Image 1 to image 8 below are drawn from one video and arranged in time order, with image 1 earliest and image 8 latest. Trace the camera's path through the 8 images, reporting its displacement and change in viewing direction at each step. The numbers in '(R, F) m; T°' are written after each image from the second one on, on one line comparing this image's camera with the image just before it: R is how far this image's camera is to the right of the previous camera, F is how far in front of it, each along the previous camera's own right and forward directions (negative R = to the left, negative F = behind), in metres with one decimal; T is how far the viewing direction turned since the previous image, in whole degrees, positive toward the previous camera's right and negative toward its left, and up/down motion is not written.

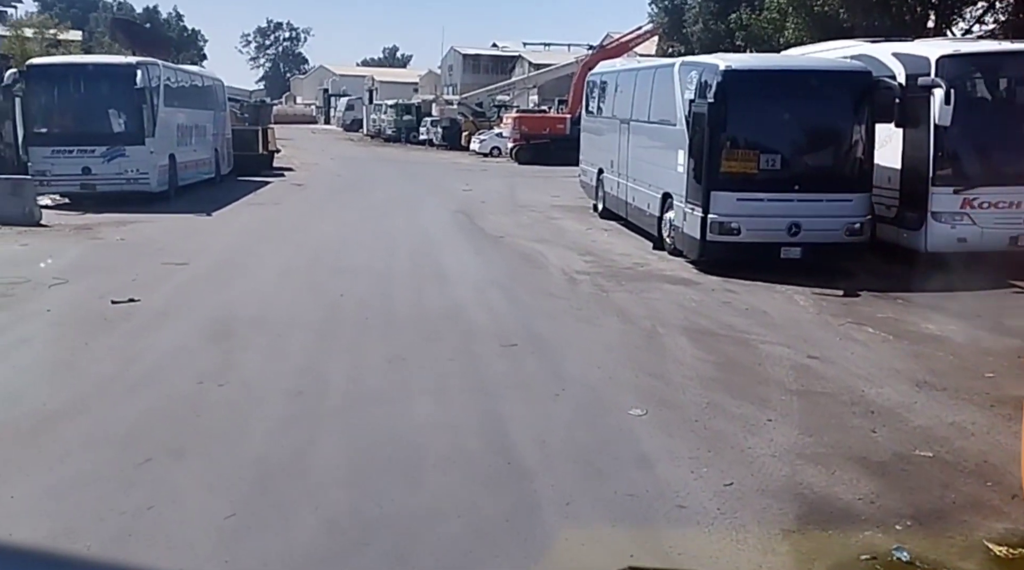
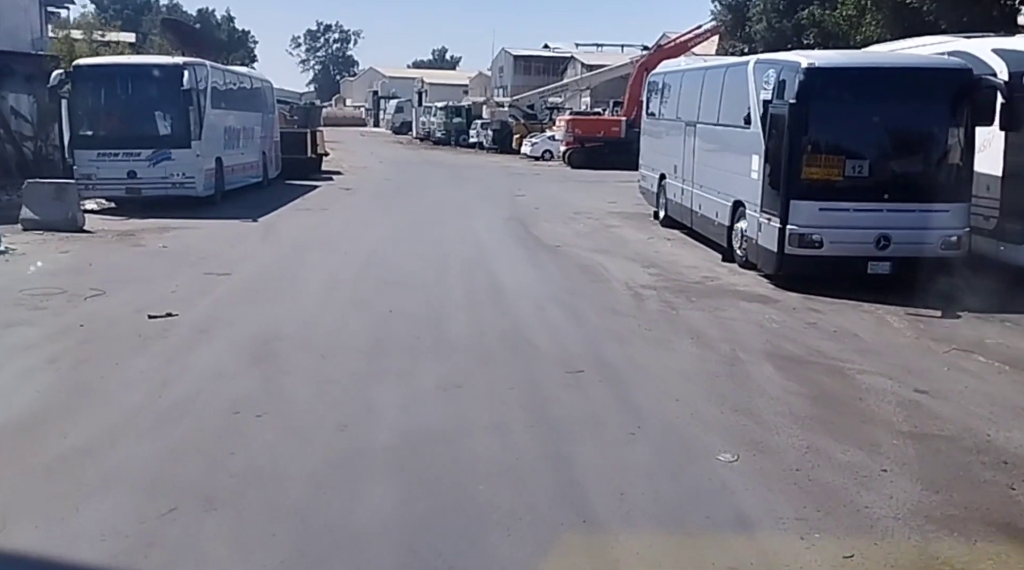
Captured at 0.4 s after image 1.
(-0.1, +0.8) m; -3°
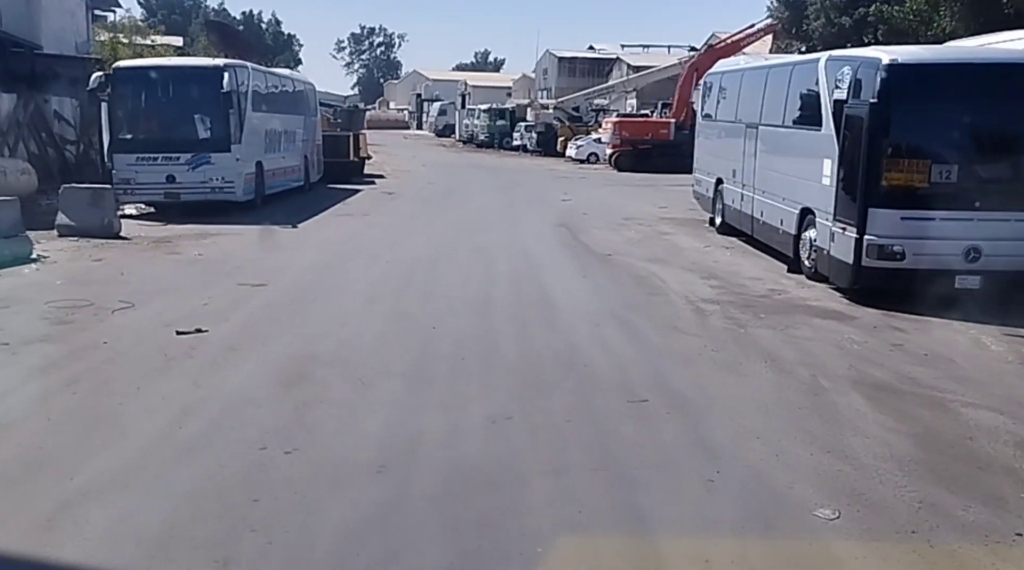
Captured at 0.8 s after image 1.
(-0.1, +0.8) m; -2°
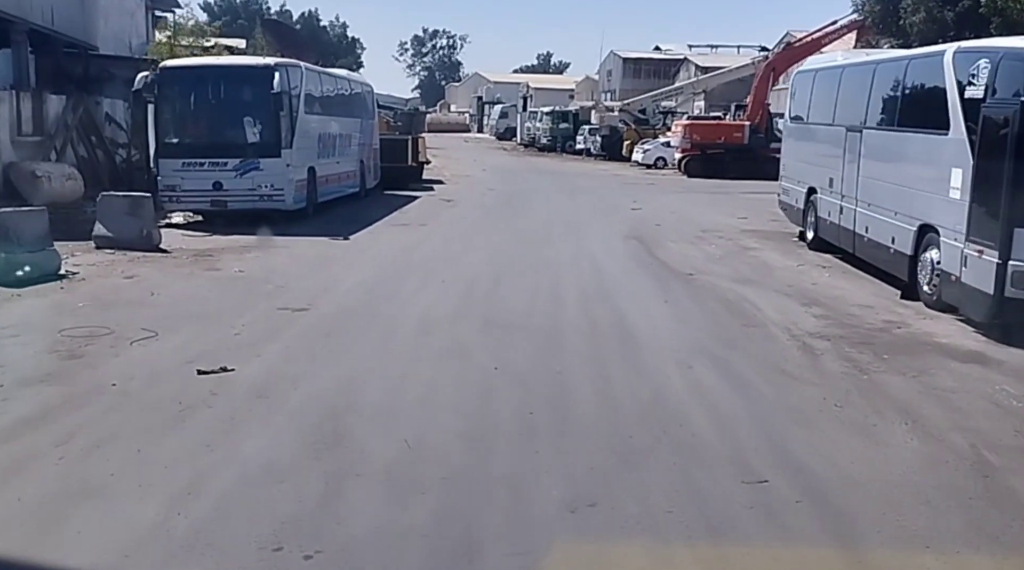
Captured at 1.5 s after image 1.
(-0.1, +1.4) m; -3°
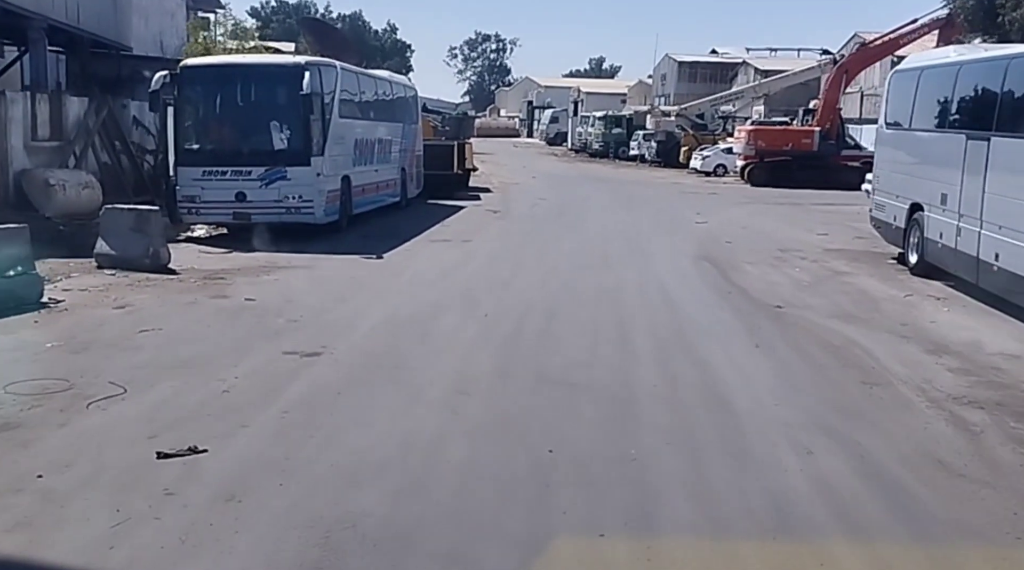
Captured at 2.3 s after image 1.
(-0.1, +2.0) m; -3°
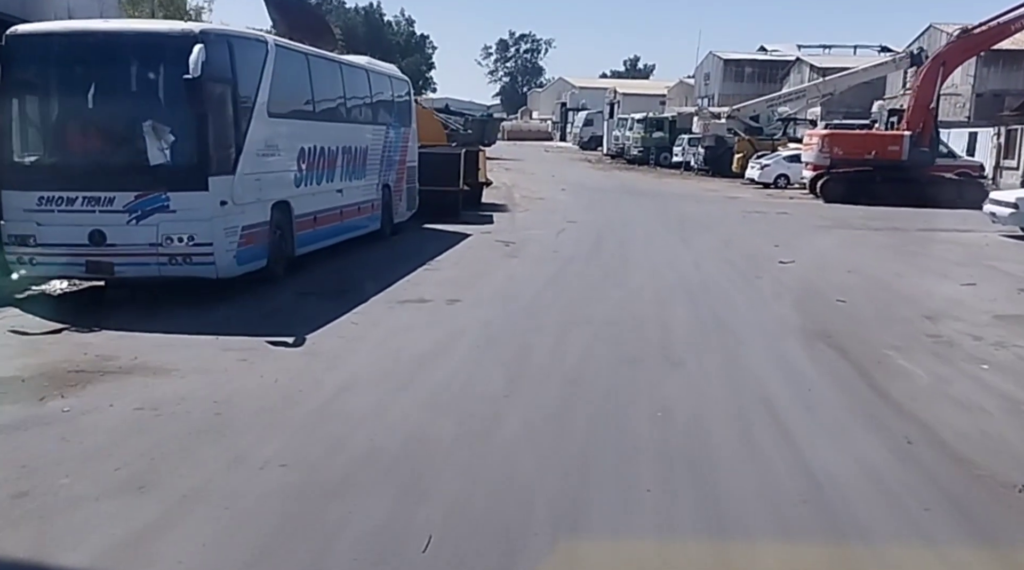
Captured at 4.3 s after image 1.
(+0.3, +6.0) m; -2°
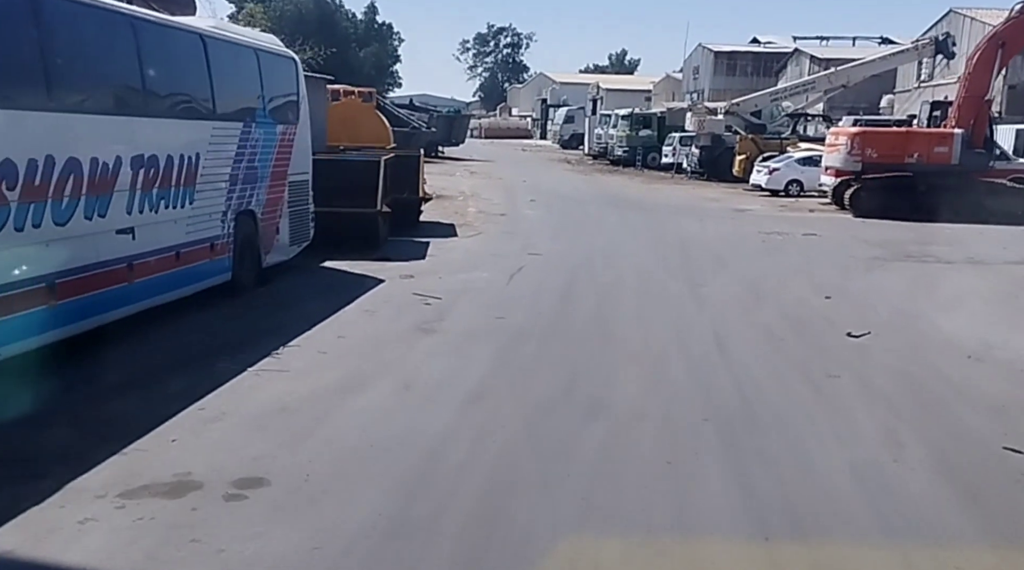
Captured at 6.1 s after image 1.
(+0.7, +6.6) m; +1°
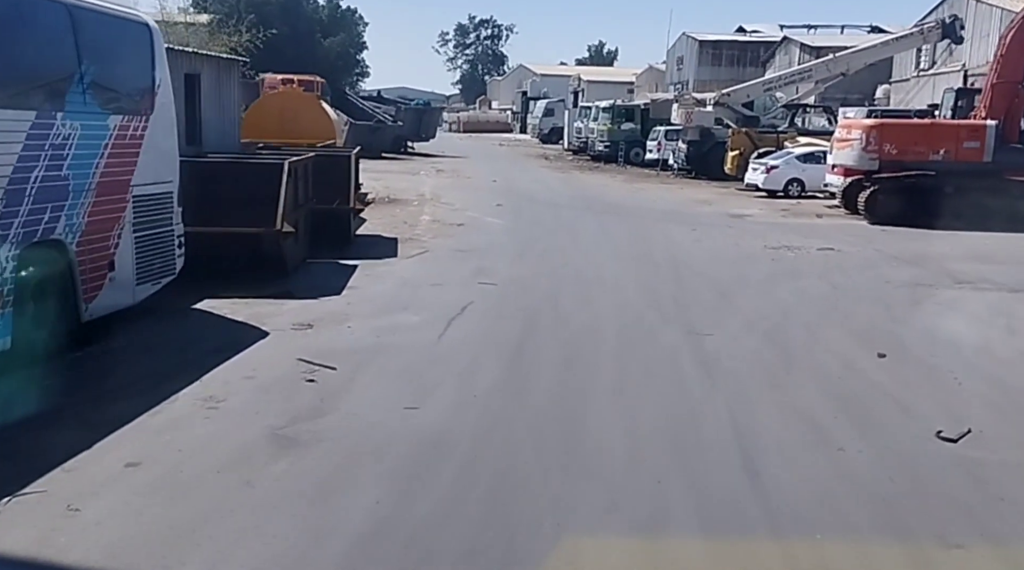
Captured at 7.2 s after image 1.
(+0.5, +4.0) m; +1°
